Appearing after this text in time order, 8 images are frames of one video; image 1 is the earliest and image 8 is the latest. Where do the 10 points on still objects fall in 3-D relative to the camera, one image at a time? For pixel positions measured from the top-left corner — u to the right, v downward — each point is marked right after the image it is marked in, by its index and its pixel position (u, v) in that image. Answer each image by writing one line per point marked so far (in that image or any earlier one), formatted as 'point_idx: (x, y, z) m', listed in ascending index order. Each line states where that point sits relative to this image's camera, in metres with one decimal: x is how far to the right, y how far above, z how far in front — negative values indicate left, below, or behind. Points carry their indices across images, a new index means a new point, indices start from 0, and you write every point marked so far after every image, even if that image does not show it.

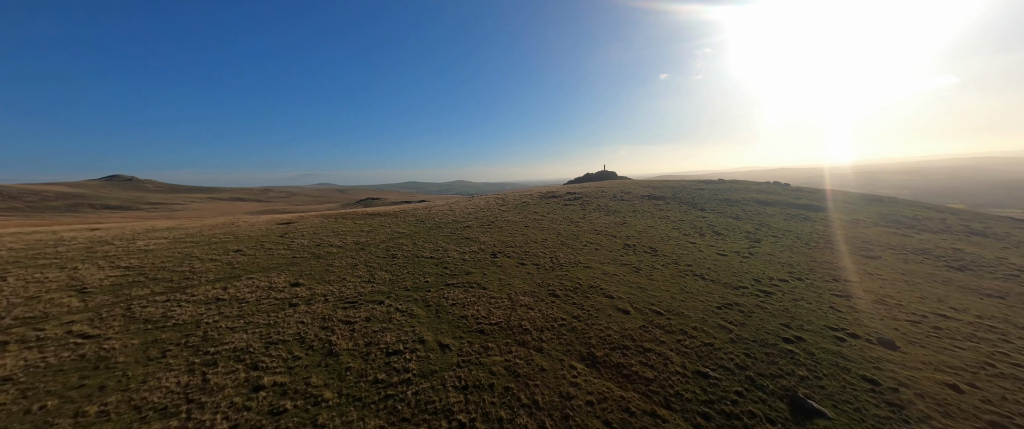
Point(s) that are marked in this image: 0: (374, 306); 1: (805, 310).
0: (-5.2, -3.5, +10.6) m
1: (+11.7, -3.8, +11.3) m
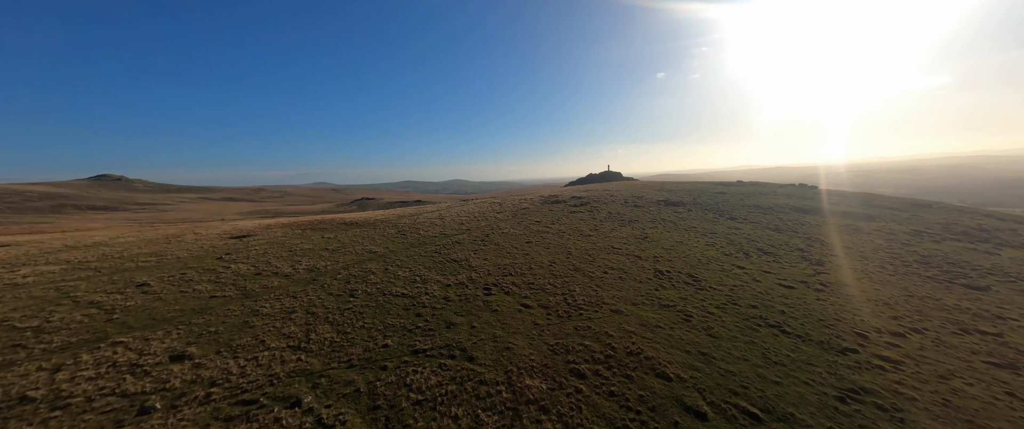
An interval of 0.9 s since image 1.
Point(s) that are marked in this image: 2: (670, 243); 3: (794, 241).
0: (-5.2, -4.4, +6.3) m
1: (+11.7, -4.8, +7.1) m
2: (+10.9, -1.9, +19.4) m
3: (+19.8, -1.8, +19.8) m
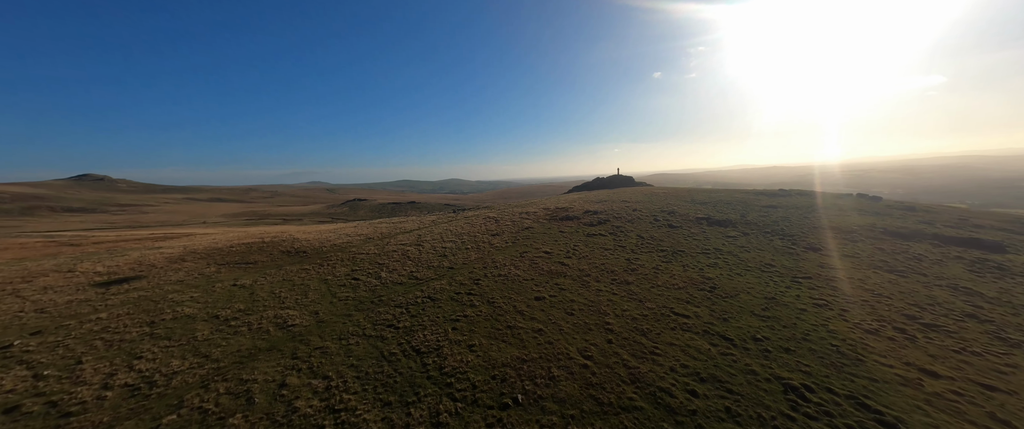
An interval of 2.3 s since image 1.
0: (-4.9, -6.4, -0.9) m
1: (+12.0, -6.7, +0.3) m
2: (+11.0, -3.8, +12.6) m
3: (+19.8, -3.7, +13.1) m
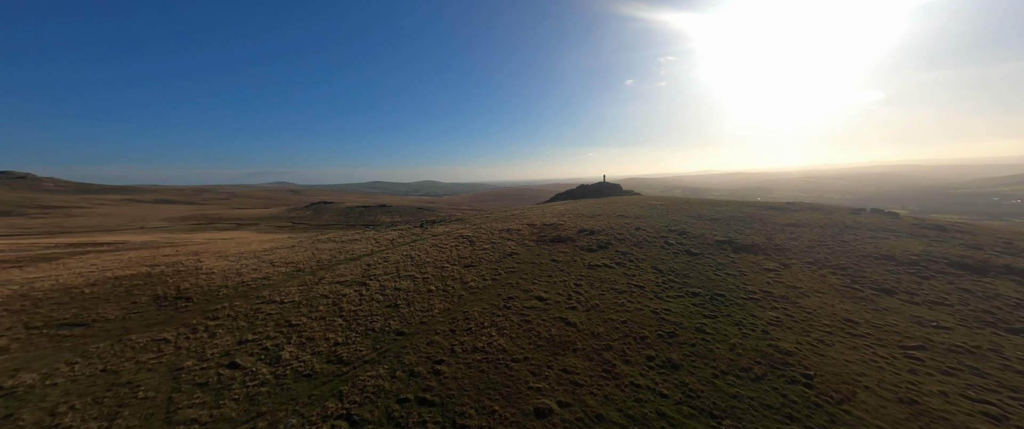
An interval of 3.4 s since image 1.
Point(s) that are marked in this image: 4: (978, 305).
0: (-4.2, -7.8, -6.9) m
1: (+12.6, -8.1, -4.4) m
2: (+10.6, -5.3, +7.8) m
3: (+19.3, -5.2, +9.0) m
4: (+21.2, -4.1, +12.9) m
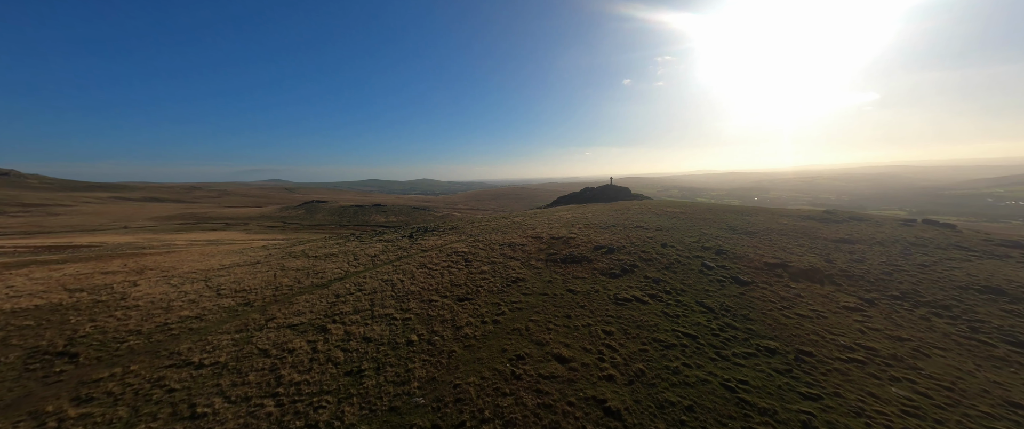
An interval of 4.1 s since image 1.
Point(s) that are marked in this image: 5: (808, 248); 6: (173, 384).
0: (-3.5, -8.9, -10.8) m
1: (+13.2, -9.2, -8.2) m
2: (+11.0, -6.4, +4.0) m
3: (+19.8, -6.3, +5.3) m
4: (+21.6, -5.1, +9.3) m
5: (+19.9, -2.2, +19.0) m
6: (-11.2, -5.5, +9.4) m
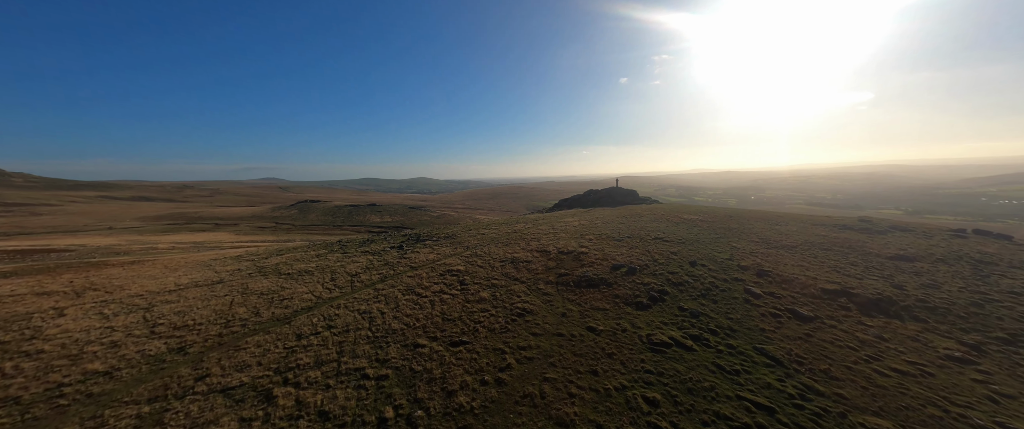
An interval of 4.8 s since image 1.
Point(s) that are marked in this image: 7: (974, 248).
0: (-2.9, -9.9, -14.0) m
1: (+13.8, -10.2, -11.1) m
2: (+11.4, -7.3, +1.1) m
3: (+20.2, -7.1, +2.5) m
4: (+22.0, -6.0, +6.5) m
5: (+20.2, -3.0, +16.2) m
6: (-10.8, -6.4, +6.2) m
7: (+30.9, -2.2, +18.9) m
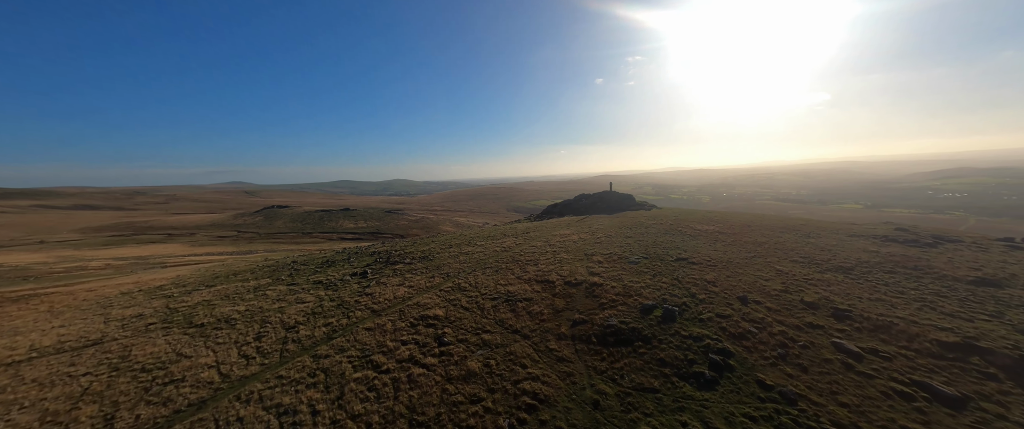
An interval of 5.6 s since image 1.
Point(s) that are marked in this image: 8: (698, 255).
0: (-0.8, -11.2, -18.9) m
1: (+15.7, -11.1, -14.9) m
2: (+12.5, -8.3, -2.9) m
3: (+21.1, -8.0, -1.0) m
4: (+22.6, -6.8, +3.1) m
5: (+20.1, -3.9, +12.7) m
6: (-10.1, -8.0, +0.7) m
7: (+30.7, -2.8, +16.1) m
8: (+12.7, -2.6, +19.3) m
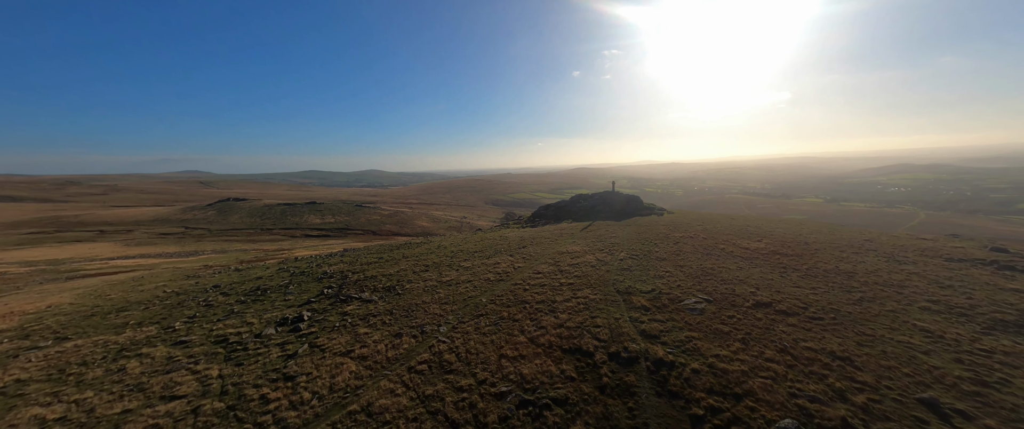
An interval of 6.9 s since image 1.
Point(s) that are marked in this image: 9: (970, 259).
0: (+2.5, -13.6, -25.2) m
1: (+18.6, -13.3, -20.0) m
2: (+14.6, -10.2, -8.3) m
3: (+23.0, -9.7, -5.7) m
4: (+24.2, -8.4, -1.6) m
5: (+21.0, -5.3, +7.7) m
6: (-8.2, -9.8, -6.4) m
7: (+31.2, -4.0, +11.8) m
8: (+13.1, -3.8, +13.7) m
9: (+26.8, -2.4, +16.7) m
